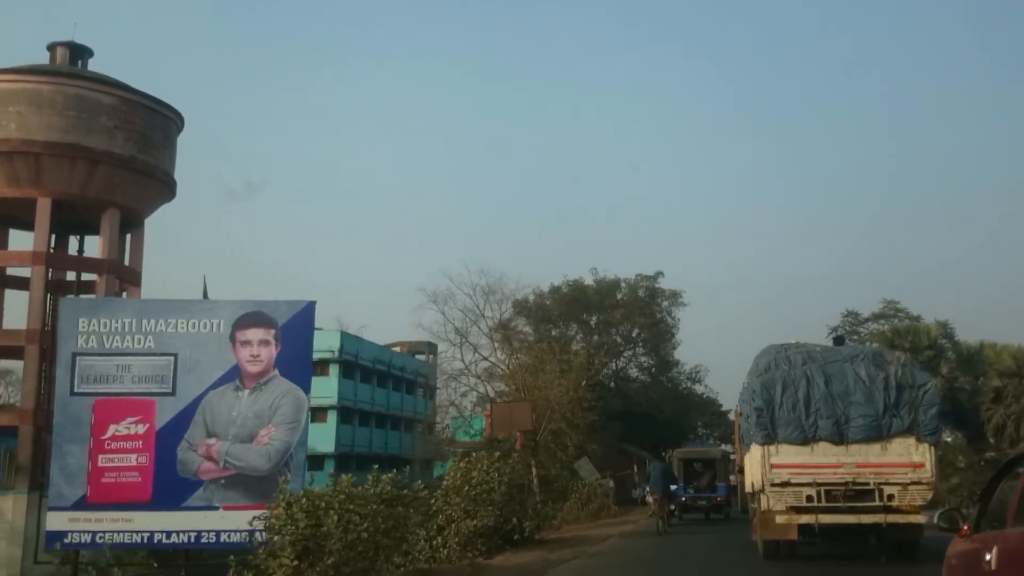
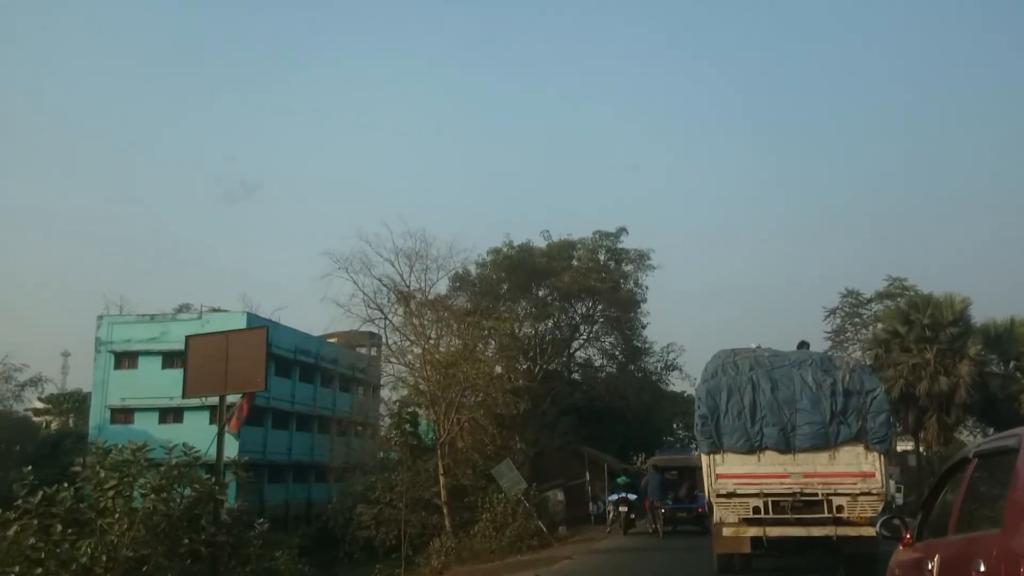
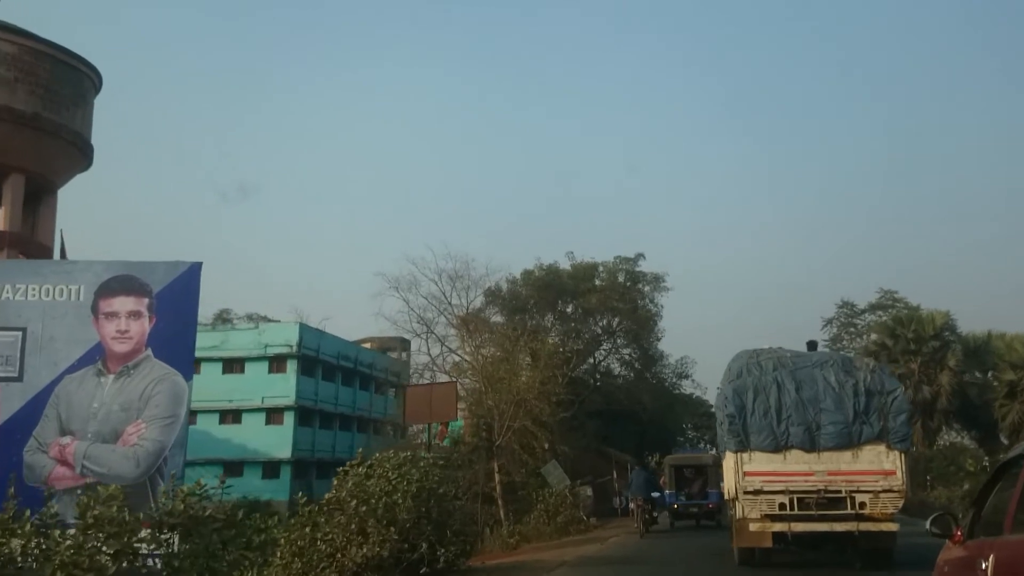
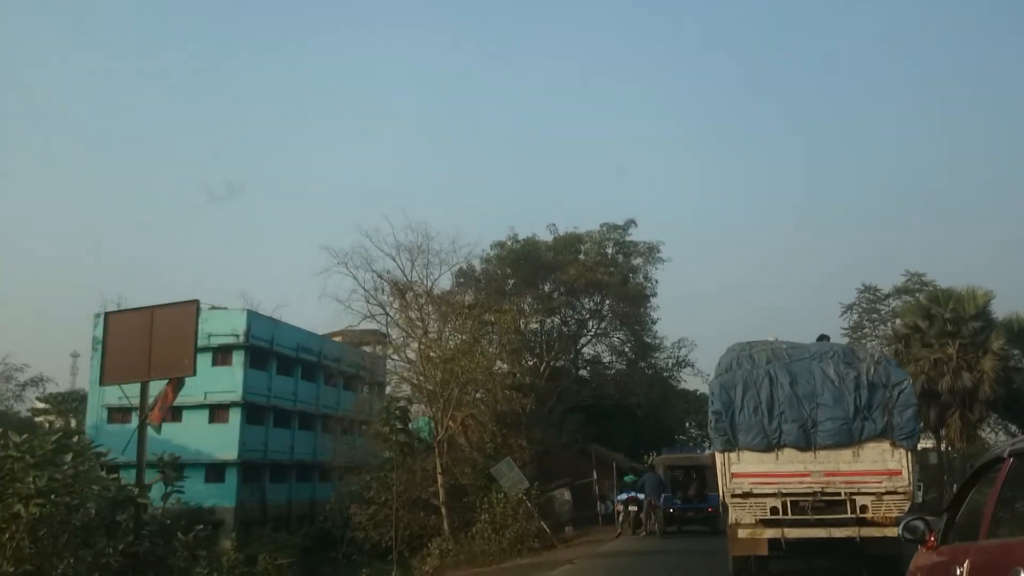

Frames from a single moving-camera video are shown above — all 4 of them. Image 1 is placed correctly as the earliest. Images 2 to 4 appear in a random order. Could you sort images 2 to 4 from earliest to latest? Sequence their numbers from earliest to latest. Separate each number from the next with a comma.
3, 2, 4
